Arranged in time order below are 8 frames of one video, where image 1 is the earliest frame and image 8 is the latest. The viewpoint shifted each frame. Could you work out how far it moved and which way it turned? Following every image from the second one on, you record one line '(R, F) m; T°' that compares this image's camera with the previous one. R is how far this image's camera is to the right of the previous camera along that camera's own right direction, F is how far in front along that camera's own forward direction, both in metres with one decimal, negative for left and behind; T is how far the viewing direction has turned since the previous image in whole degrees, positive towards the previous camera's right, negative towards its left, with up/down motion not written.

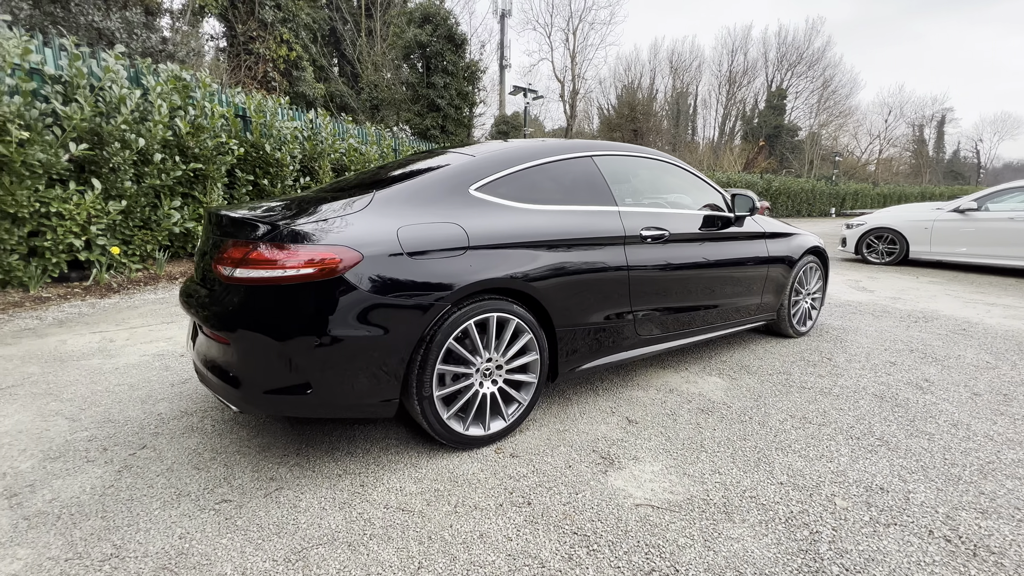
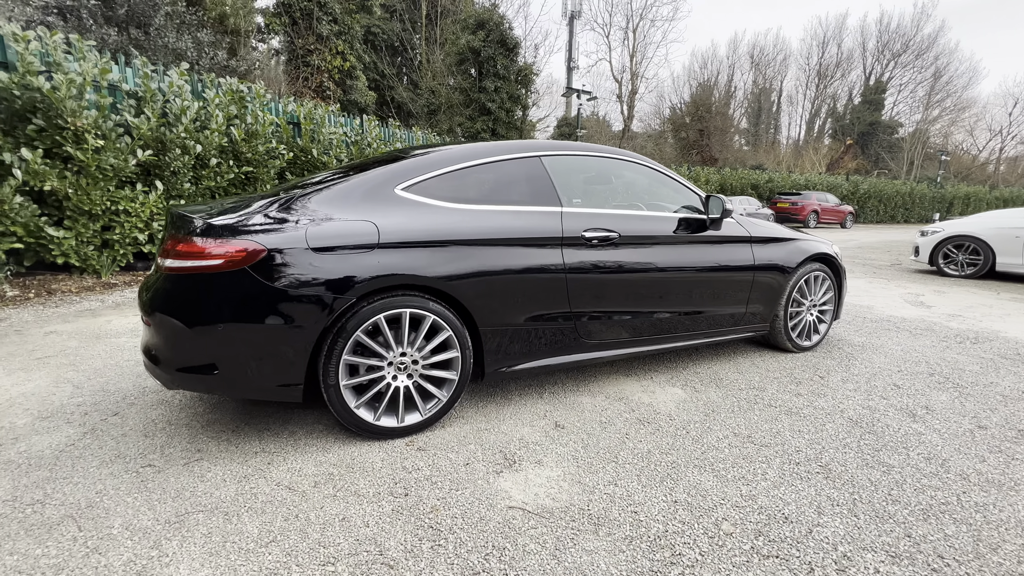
(+0.8, 0.0) m; -8°
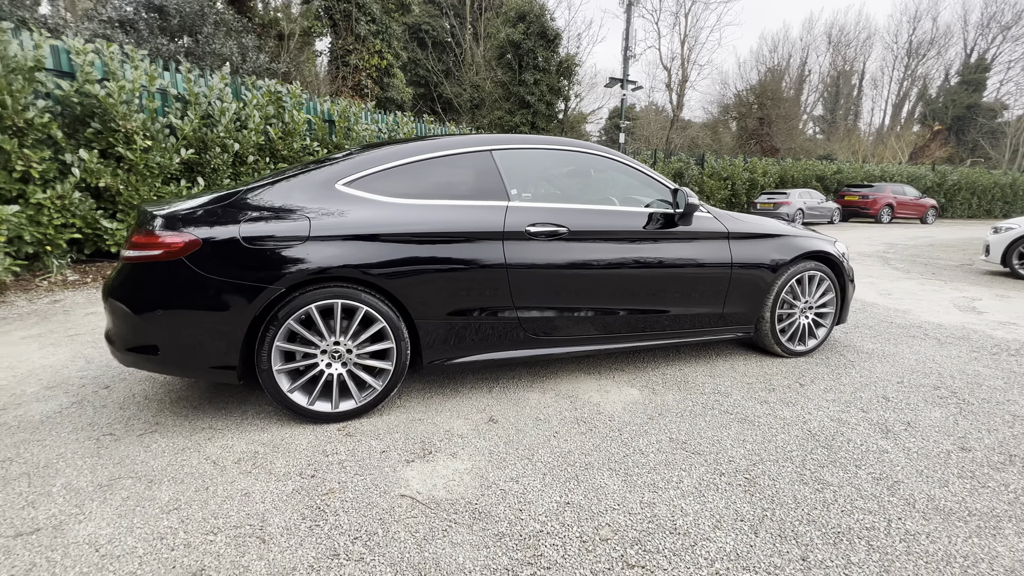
(+0.7, 0.0) m; -7°
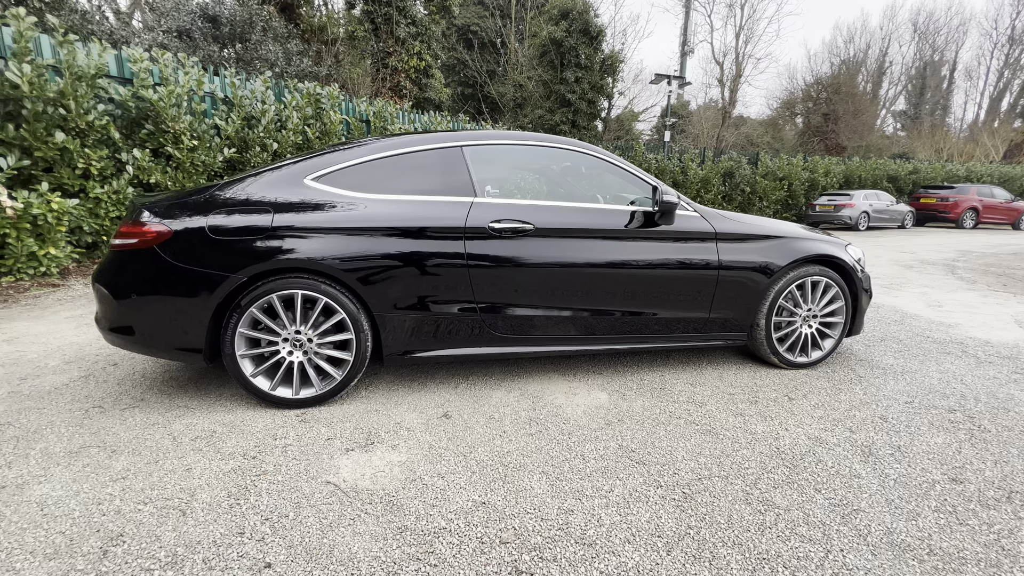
(+0.5, +0.1) m; -6°
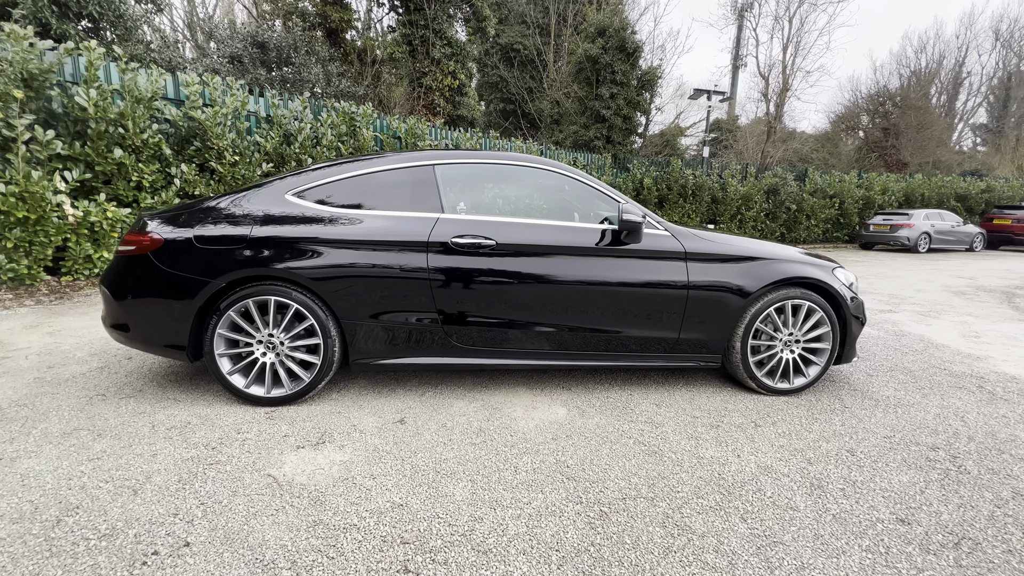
(+0.5, -0.1) m; -6°
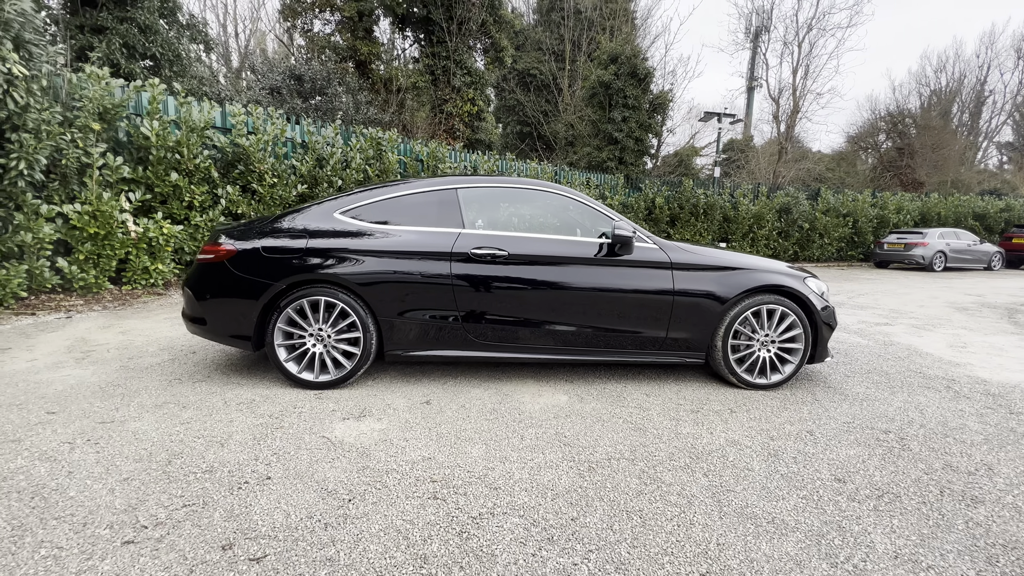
(+0.1, -0.5) m; -2°
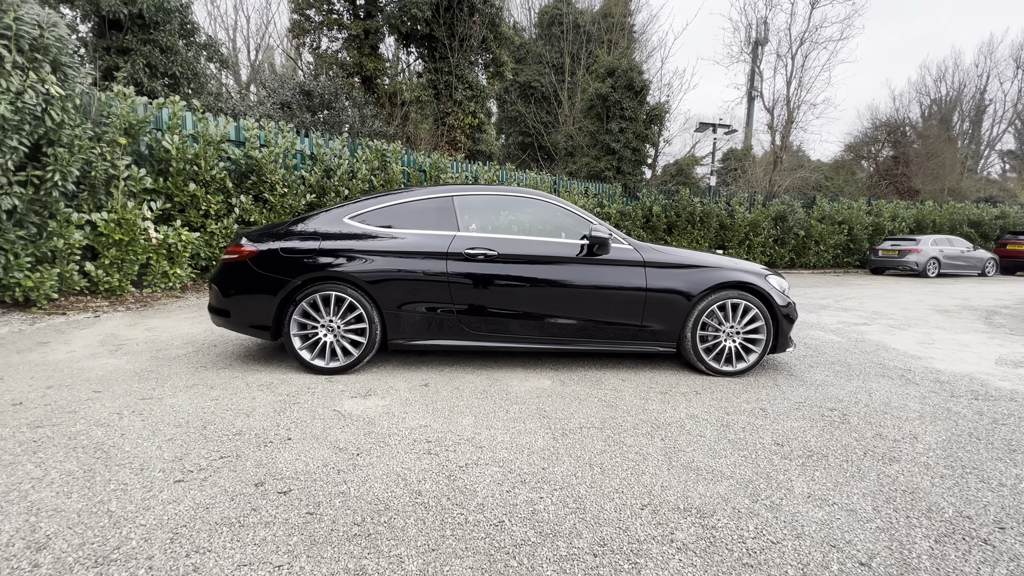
(+0.1, -0.4) m; 0°
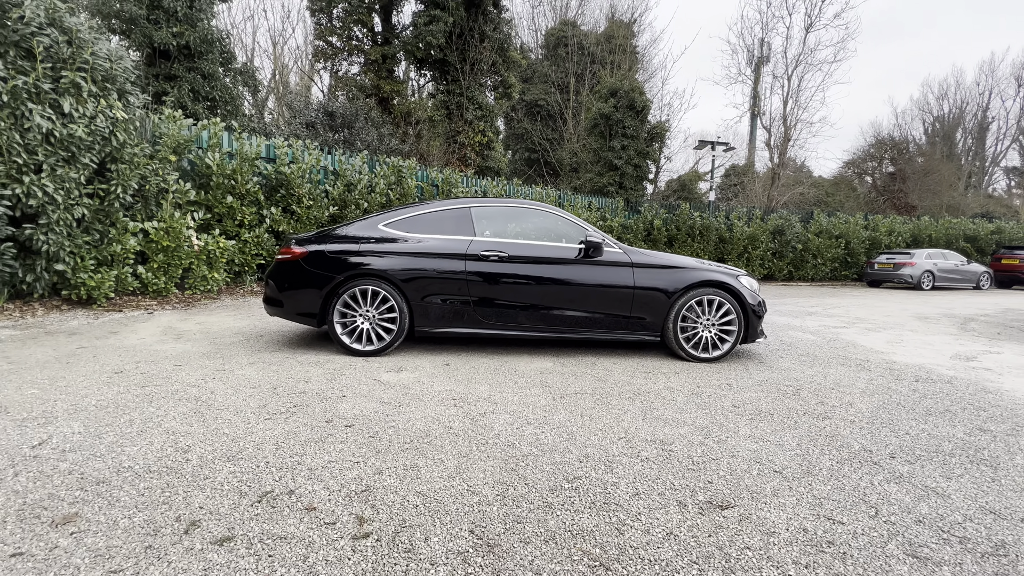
(0.0, -0.7) m; -1°
